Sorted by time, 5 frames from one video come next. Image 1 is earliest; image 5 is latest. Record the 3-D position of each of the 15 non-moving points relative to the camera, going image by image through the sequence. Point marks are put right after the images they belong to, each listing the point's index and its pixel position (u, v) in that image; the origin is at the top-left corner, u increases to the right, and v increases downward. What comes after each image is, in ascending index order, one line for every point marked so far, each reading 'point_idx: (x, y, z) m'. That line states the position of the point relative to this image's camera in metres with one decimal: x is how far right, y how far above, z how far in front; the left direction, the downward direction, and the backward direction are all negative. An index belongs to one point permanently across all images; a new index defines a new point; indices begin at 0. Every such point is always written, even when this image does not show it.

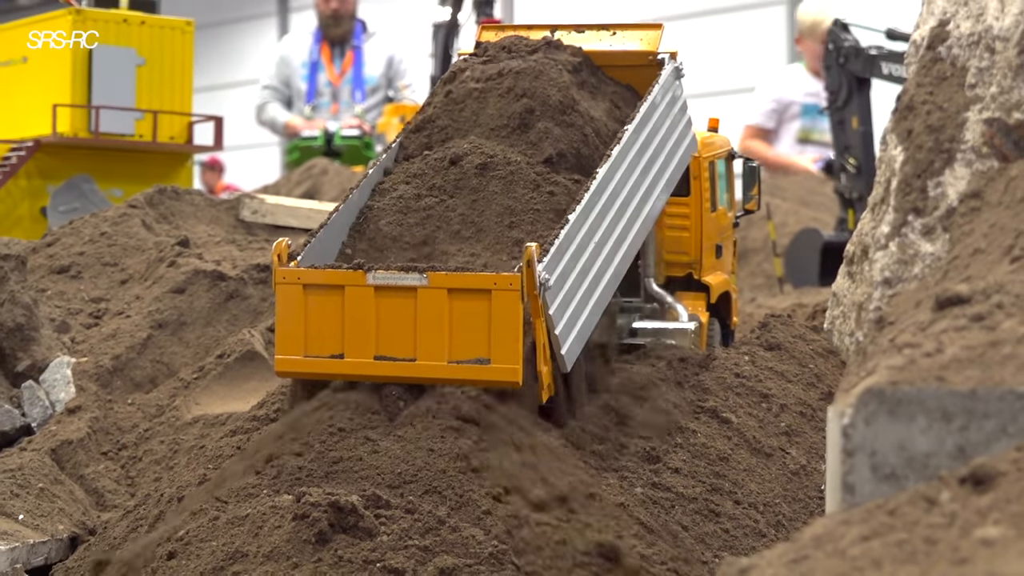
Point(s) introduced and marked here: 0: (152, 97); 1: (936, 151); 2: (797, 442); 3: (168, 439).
0: (-2.8, +1.5, +10.8) m
1: (+1.6, +0.5, +5.2) m
2: (+1.4, -0.8, +7.1) m
3: (-1.7, -0.7, +6.9) m
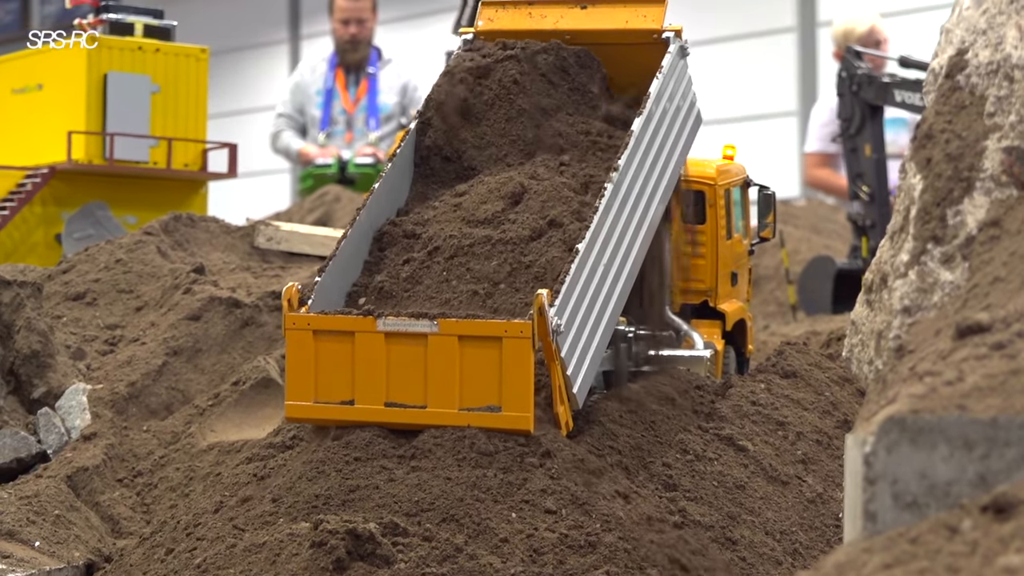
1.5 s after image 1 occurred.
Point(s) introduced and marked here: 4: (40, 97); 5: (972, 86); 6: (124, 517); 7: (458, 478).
0: (-2.7, +1.3, +10.8) m
1: (+1.6, +0.4, +5.2) m
2: (+1.5, -0.9, +7.1) m
3: (-1.6, -0.9, +6.8) m
4: (-3.6, +1.5, +10.8) m
5: (+1.8, +0.8, +5.4) m
6: (-1.8, -1.1, +6.6) m
7: (-0.2, -0.8, +6.0) m
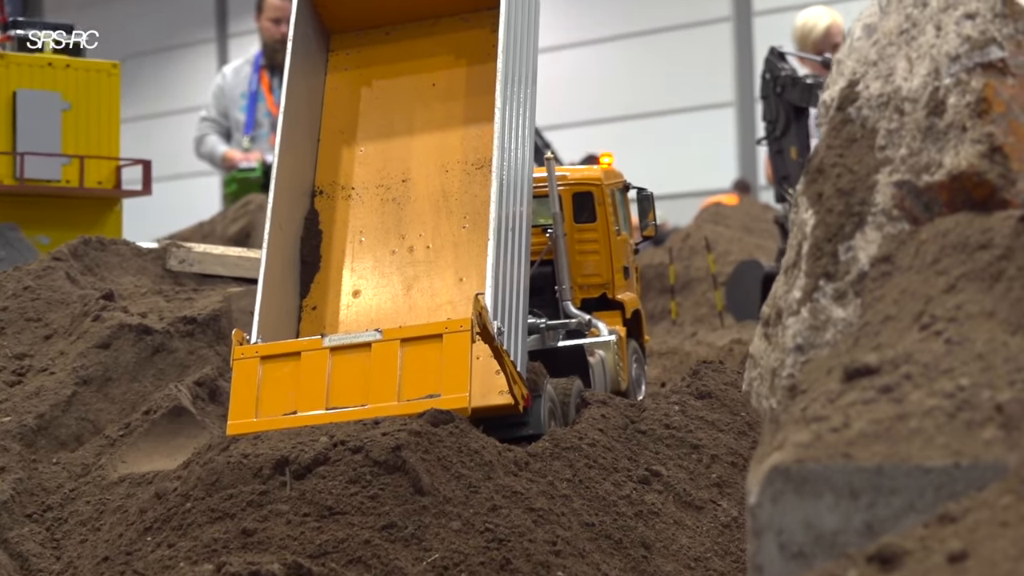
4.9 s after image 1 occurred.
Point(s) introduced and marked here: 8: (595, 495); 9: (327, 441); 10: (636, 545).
0: (-3.2, +1.3, +10.7) m
1: (+1.2, +0.2, +5.2) m
2: (+1.1, -1.0, +7.1) m
3: (-2.0, -1.0, +6.9) m
4: (-4.2, +1.5, +10.7) m
5: (+1.3, +0.6, +5.4) m
6: (-2.2, -1.2, +6.6) m
7: (-0.6, -1.0, +6.0) m
8: (+0.4, -1.0, +6.6) m
9: (-0.8, -0.7, +6.4) m
10: (+0.5, -1.2, +6.4) m
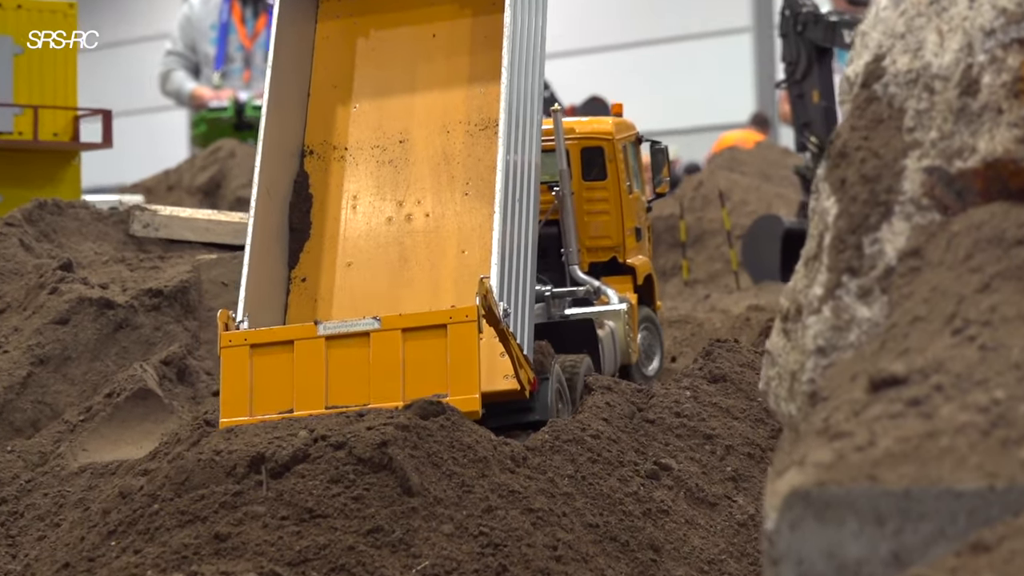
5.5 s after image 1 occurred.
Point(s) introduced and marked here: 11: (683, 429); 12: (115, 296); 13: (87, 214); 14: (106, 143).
0: (-3.3, +1.7, +10.0) m
1: (+1.2, +0.2, +4.7) m
2: (+1.0, -0.9, +6.7) m
3: (-2.1, -0.9, +6.4) m
4: (-4.3, +1.9, +10.0) m
5: (+1.3, +0.6, +4.9) m
6: (-2.3, -1.1, +6.1) m
7: (-0.7, -0.9, +5.6) m
8: (+0.3, -0.9, +6.2) m
9: (-0.9, -0.6, +6.0) m
10: (+0.5, -1.1, +6.0) m
11: (+0.8, -0.6, +6.9) m
12: (-2.1, 0.0, +7.4) m
13: (-2.5, +0.6, +8.5) m
14: (-2.2, +0.8, +7.6) m
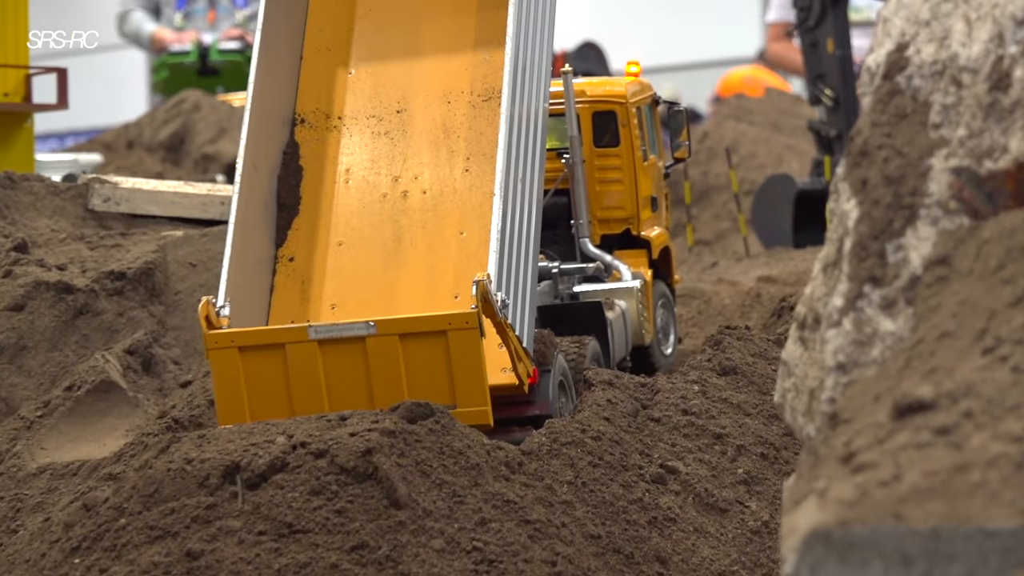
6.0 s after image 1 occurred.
0: (-3.4, +2.0, +9.4) m
1: (+1.2, +0.1, +4.3) m
2: (+1.0, -0.8, +6.4) m
3: (-2.1, -0.8, +5.9) m
4: (-4.4, +2.2, +9.3) m
5: (+1.4, +0.5, +4.4) m
6: (-2.3, -1.1, +5.7) m
7: (-0.7, -0.9, +5.2) m
8: (+0.3, -0.8, +5.8) m
9: (-0.9, -0.6, +5.5) m
10: (+0.5, -1.1, +5.7) m
11: (+0.7, -0.5, +6.5) m
12: (-2.1, +0.2, +6.9) m
13: (-2.6, +0.8, +7.9) m
14: (-2.2, +0.9, +7.0) m
